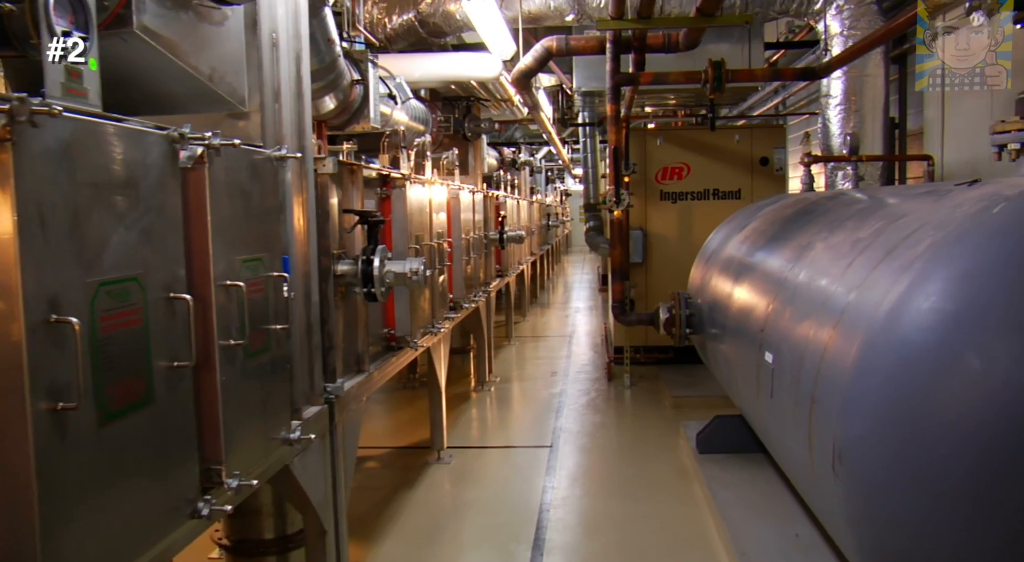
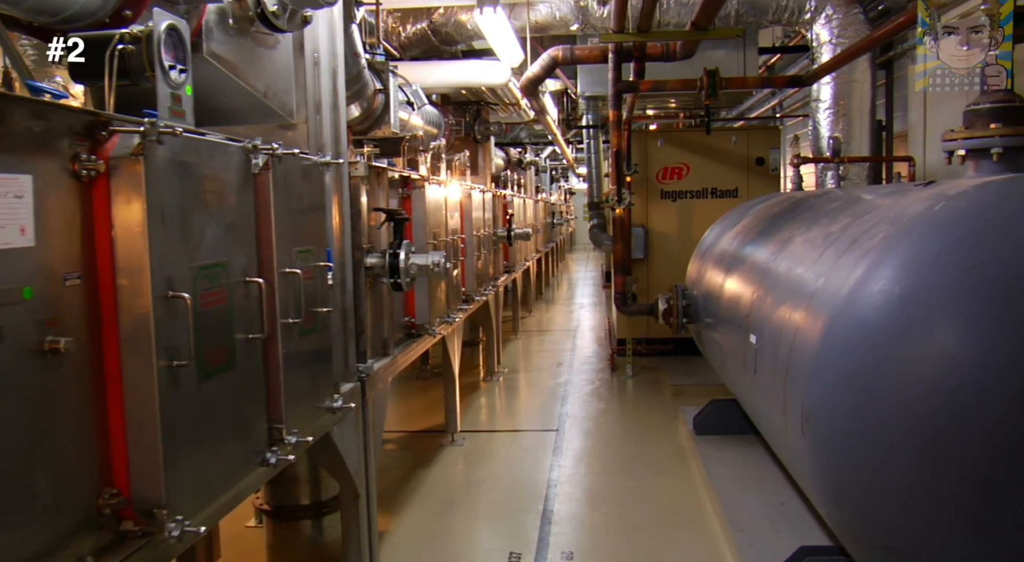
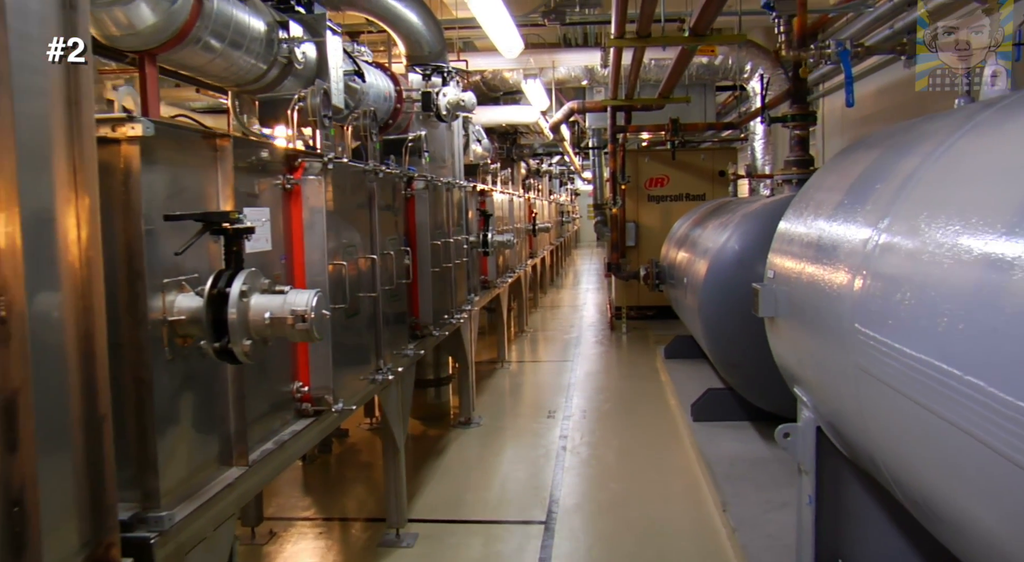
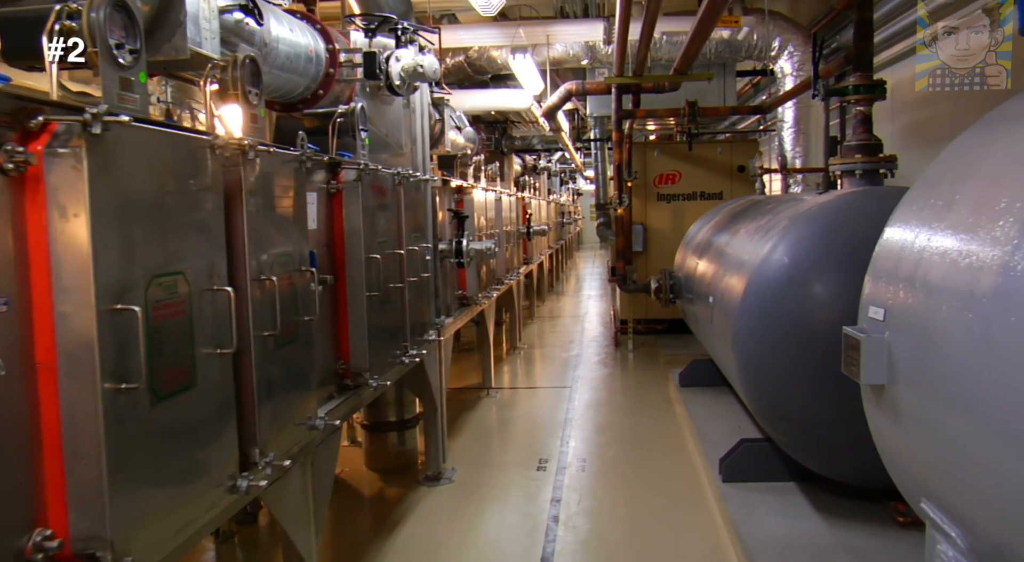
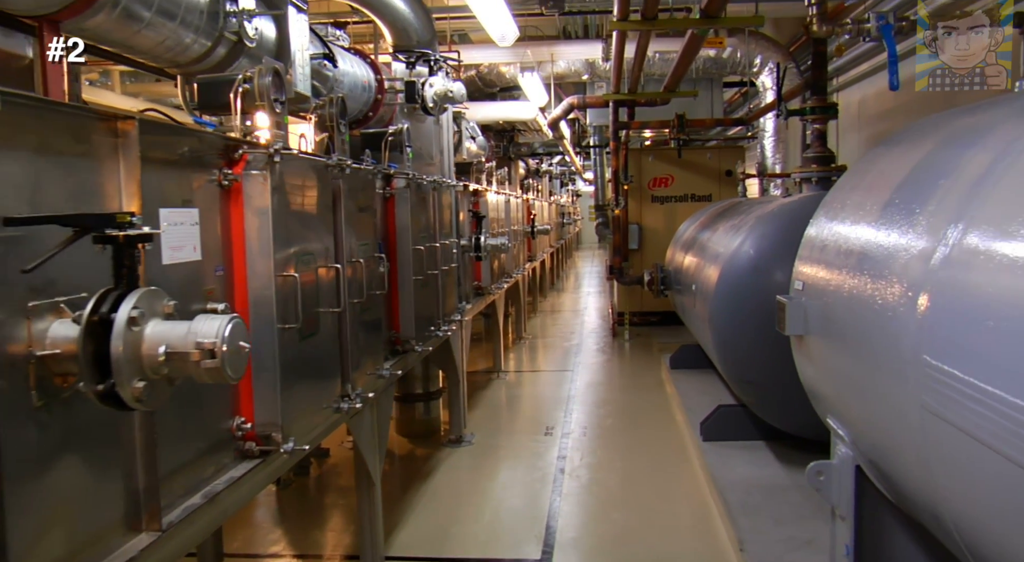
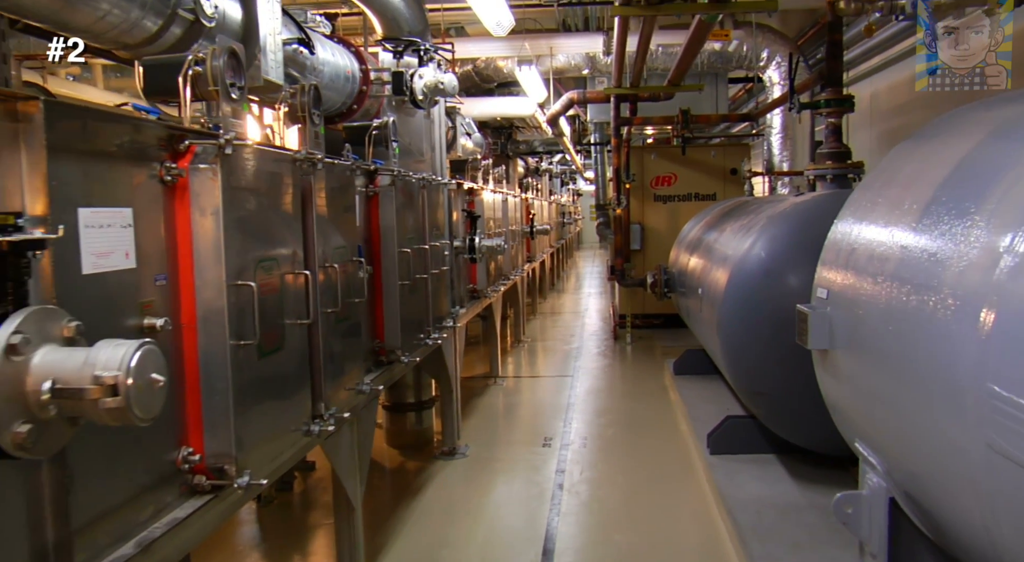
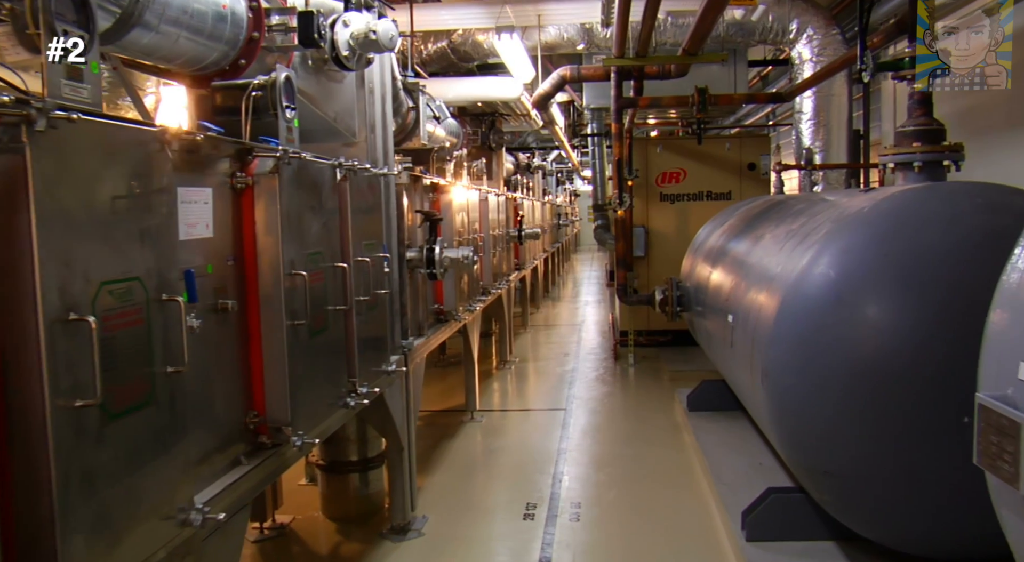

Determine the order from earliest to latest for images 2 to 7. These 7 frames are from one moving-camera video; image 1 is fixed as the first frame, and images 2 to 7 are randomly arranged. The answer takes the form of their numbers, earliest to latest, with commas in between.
2, 7, 4, 6, 5, 3
